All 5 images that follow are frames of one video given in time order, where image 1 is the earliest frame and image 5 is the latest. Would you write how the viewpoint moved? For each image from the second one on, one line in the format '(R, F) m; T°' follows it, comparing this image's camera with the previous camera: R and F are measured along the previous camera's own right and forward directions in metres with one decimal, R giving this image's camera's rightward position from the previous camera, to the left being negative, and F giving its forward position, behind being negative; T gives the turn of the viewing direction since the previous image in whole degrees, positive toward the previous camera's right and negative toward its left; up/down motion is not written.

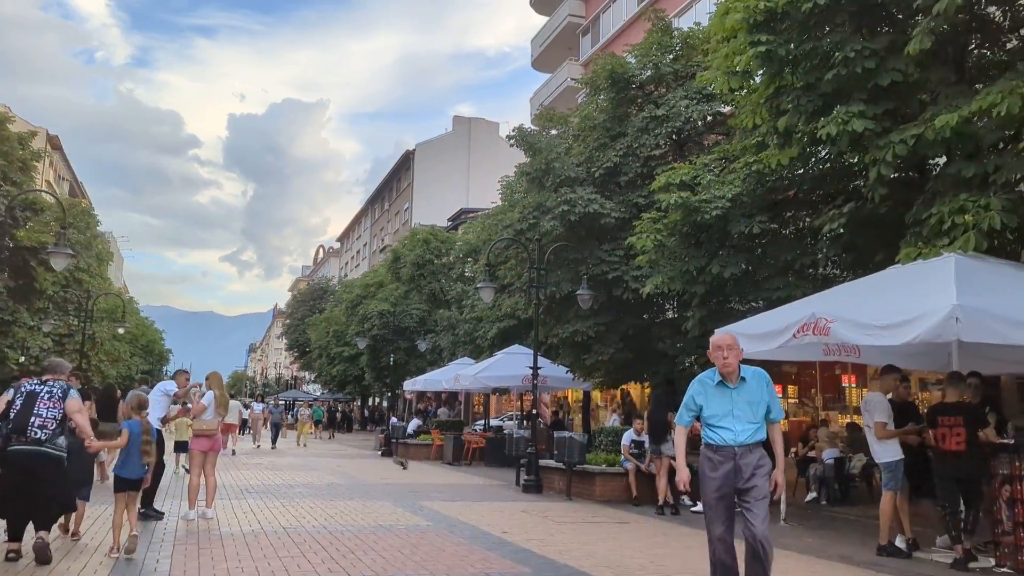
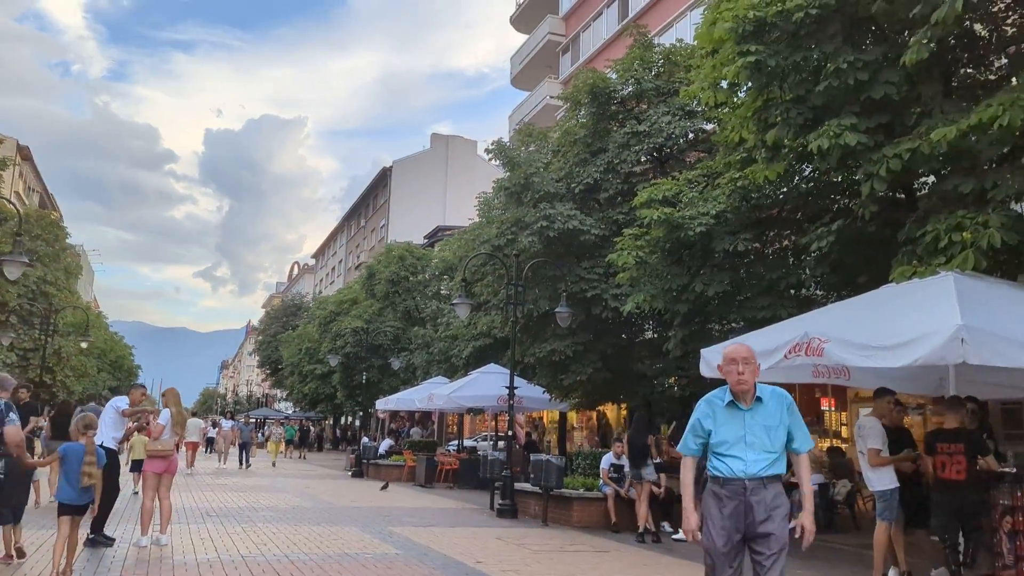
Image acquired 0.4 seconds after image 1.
(0.0, +0.5) m; +2°
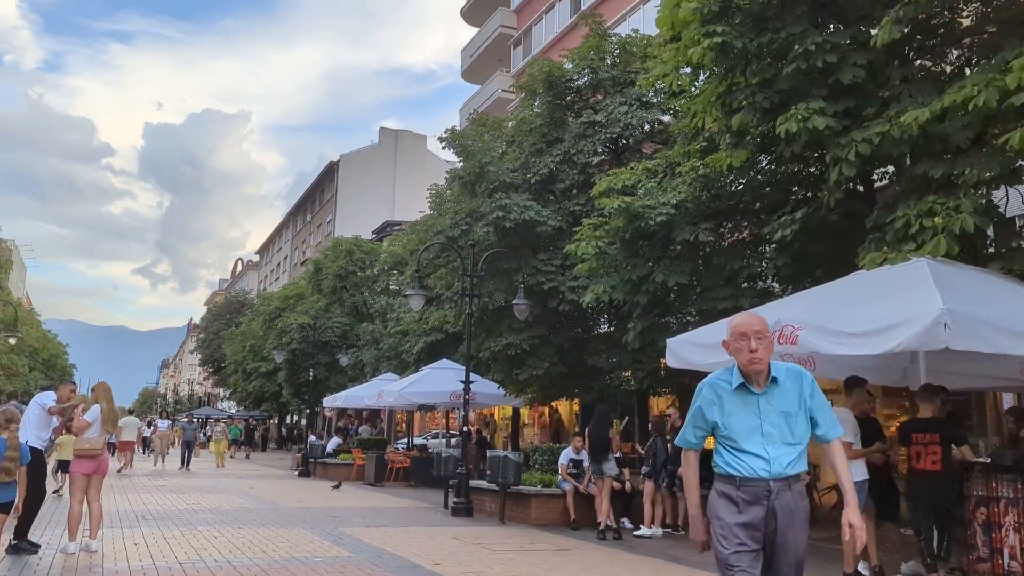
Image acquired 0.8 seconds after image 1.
(-0.1, +0.5) m; +3°
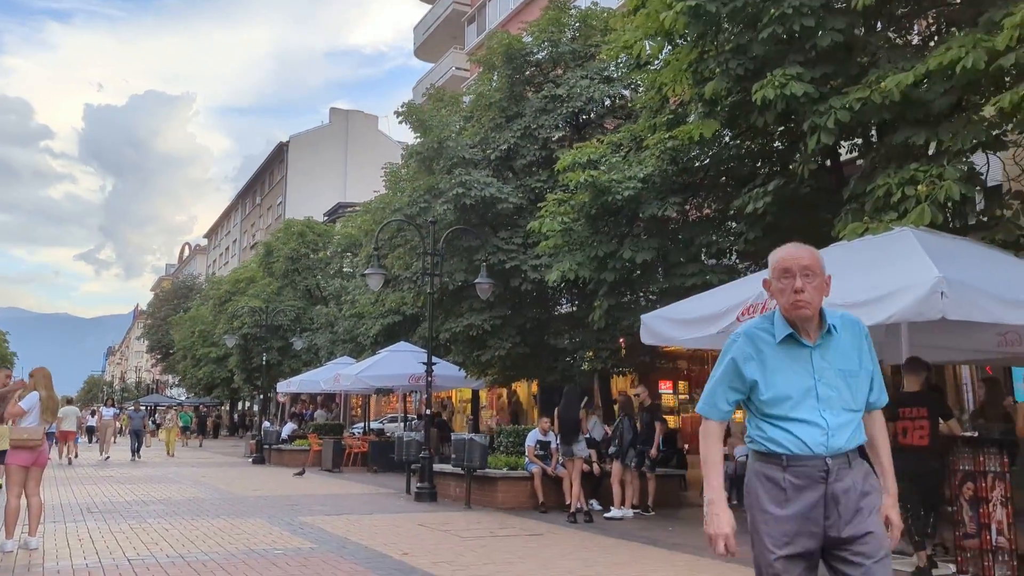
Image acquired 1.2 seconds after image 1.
(-0.2, +0.5) m; +3°
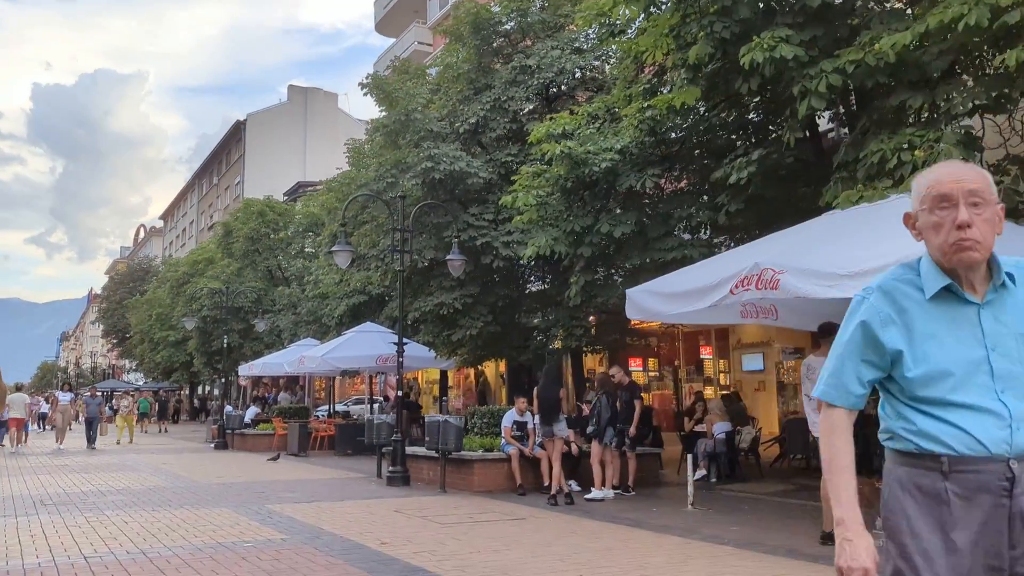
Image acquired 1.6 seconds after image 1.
(-0.2, +0.5) m; +3°
